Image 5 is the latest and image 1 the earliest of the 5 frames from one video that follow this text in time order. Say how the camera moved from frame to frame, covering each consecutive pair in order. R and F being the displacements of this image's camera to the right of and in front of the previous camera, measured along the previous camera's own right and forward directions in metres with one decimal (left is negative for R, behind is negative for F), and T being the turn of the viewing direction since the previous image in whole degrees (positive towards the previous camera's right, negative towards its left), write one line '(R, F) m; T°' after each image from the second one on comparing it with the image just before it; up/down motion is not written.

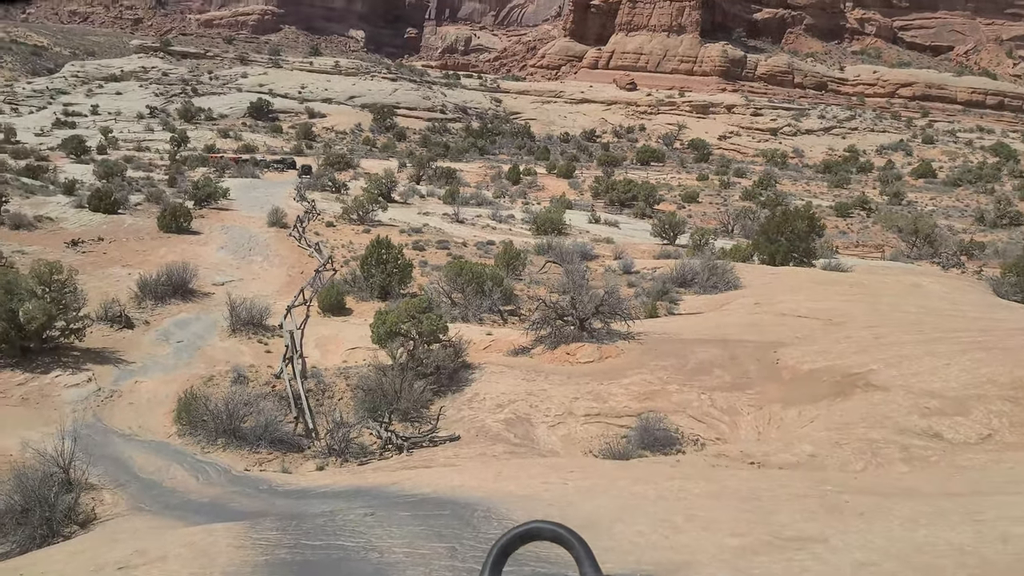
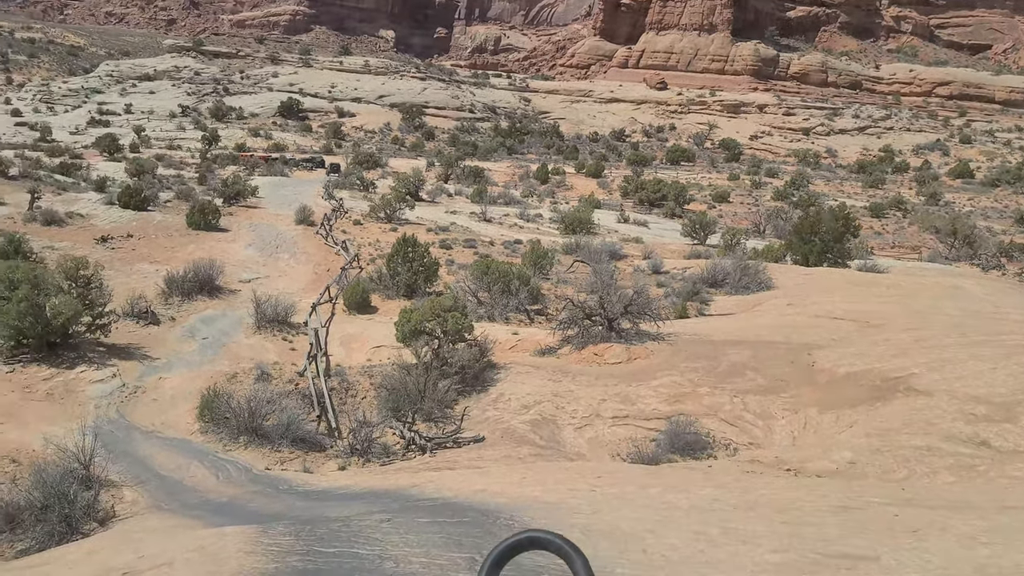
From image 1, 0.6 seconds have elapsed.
(0.0, +0.3) m; -3°
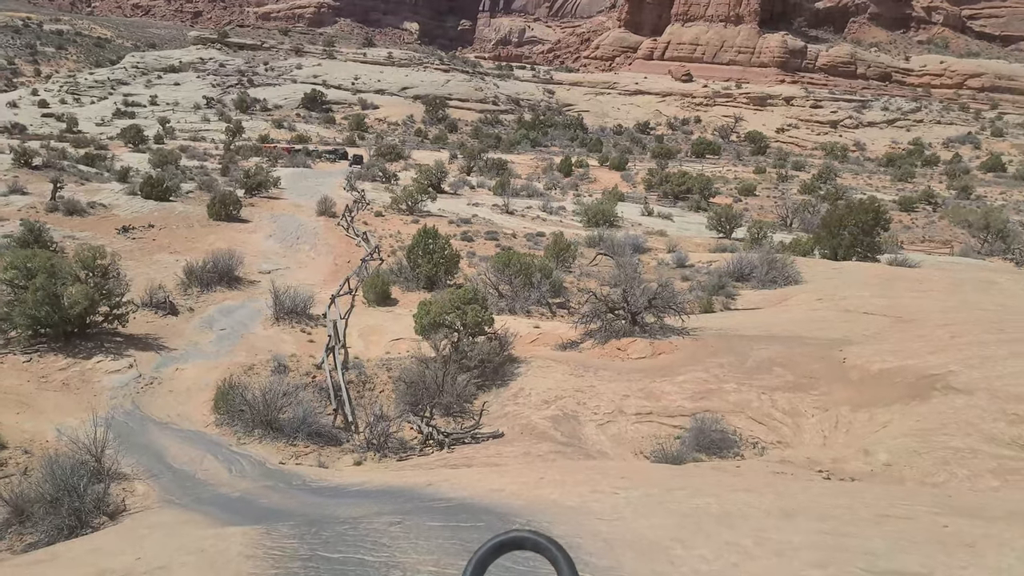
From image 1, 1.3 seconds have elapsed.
(0.0, +0.3) m; -2°
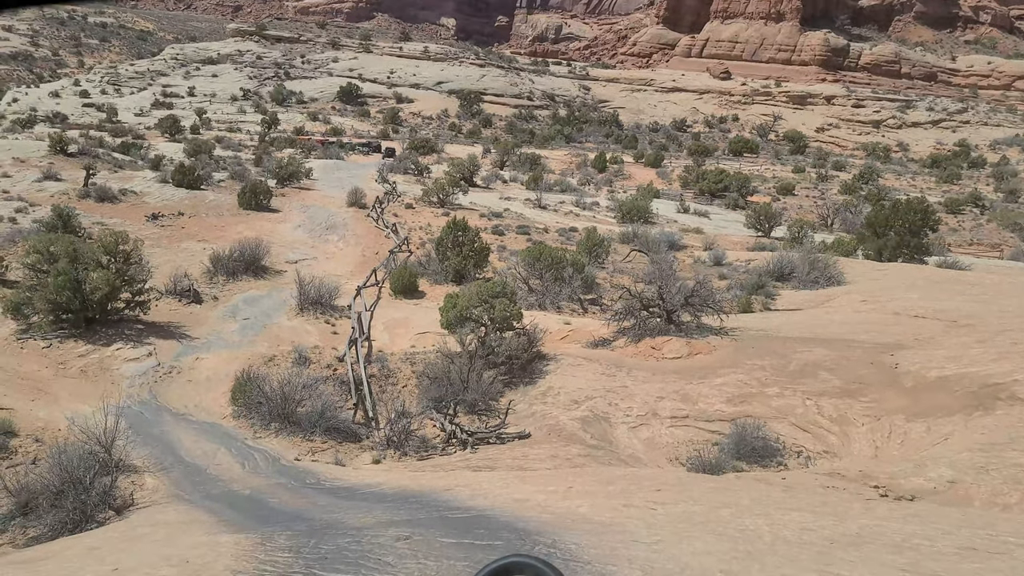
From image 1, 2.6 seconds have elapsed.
(0.0, +0.4) m; -3°
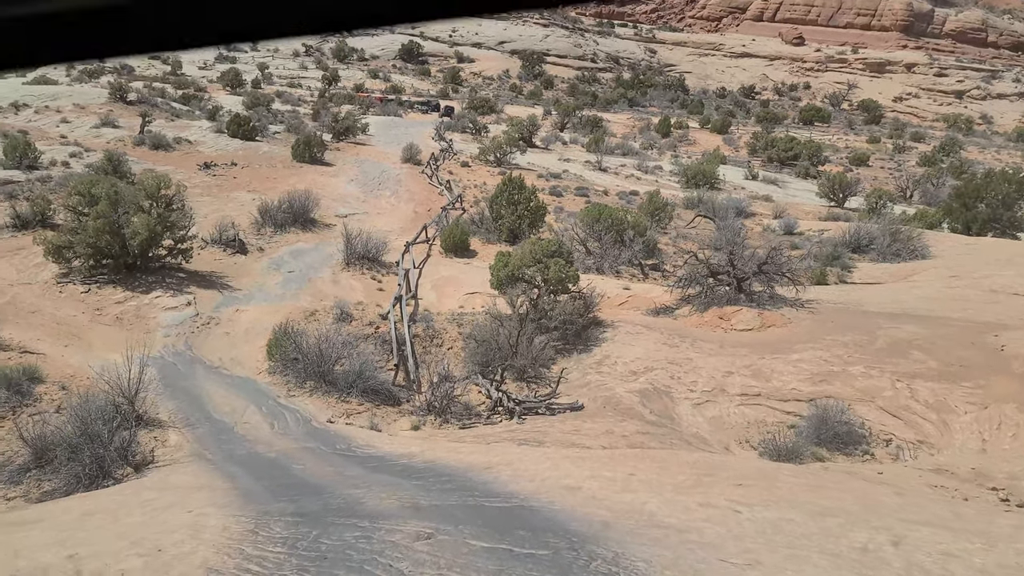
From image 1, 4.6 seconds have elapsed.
(0.0, +0.7) m; -6°
